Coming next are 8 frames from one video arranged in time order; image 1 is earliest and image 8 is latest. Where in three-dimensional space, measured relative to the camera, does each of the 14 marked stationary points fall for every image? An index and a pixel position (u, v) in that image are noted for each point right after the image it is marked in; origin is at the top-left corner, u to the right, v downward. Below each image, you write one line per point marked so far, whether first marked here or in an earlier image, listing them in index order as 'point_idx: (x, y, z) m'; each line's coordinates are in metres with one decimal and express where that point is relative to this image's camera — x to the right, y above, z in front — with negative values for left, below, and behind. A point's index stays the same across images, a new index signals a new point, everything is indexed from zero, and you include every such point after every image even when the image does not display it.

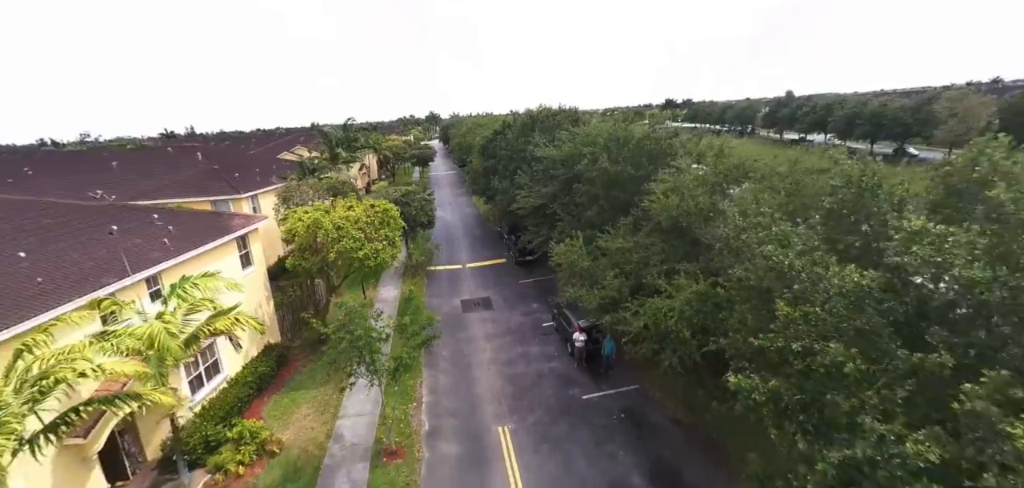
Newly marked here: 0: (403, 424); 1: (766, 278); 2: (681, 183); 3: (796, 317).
0: (-3.3, -5.4, +13.1) m
1: (+4.0, -0.5, +6.9) m
2: (+4.4, +1.7, +11.8) m
3: (+3.9, -1.0, +6.1) m
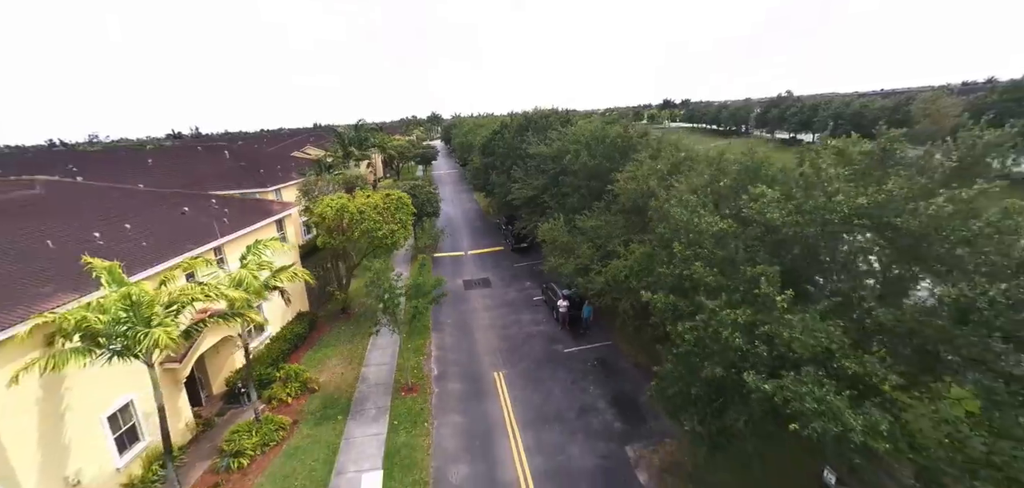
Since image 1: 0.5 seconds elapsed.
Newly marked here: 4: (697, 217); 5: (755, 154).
0: (-3.5, -4.6, +16.1) m
1: (+3.7, +0.3, +9.9) m
2: (+4.2, +2.5, +14.7) m
3: (+3.6, -0.2, +9.0) m
4: (+3.9, +0.6, +9.4) m
5: (+6.2, +2.4, +11.3) m
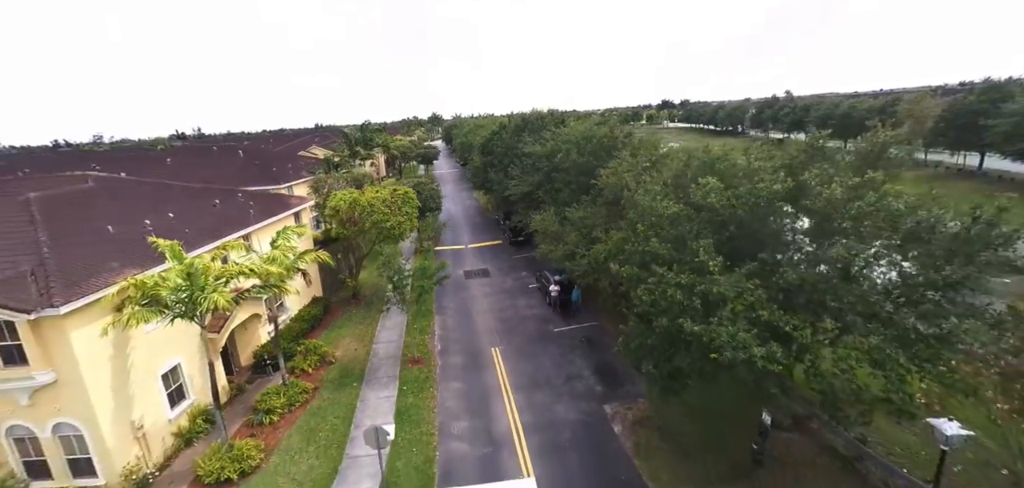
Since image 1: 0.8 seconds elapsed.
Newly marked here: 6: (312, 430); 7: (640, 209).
0: (-3.7, -4.2, +18.0) m
1: (+3.5, +0.8, +11.8) m
2: (+4.0, +3.0, +16.6) m
3: (+3.4, +0.3, +10.9) m
4: (+3.7, +1.0, +11.2) m
5: (+6.0, +2.8, +13.1) m
6: (-6.1, -5.6, +13.4) m
7: (+3.5, +1.0, +12.0) m
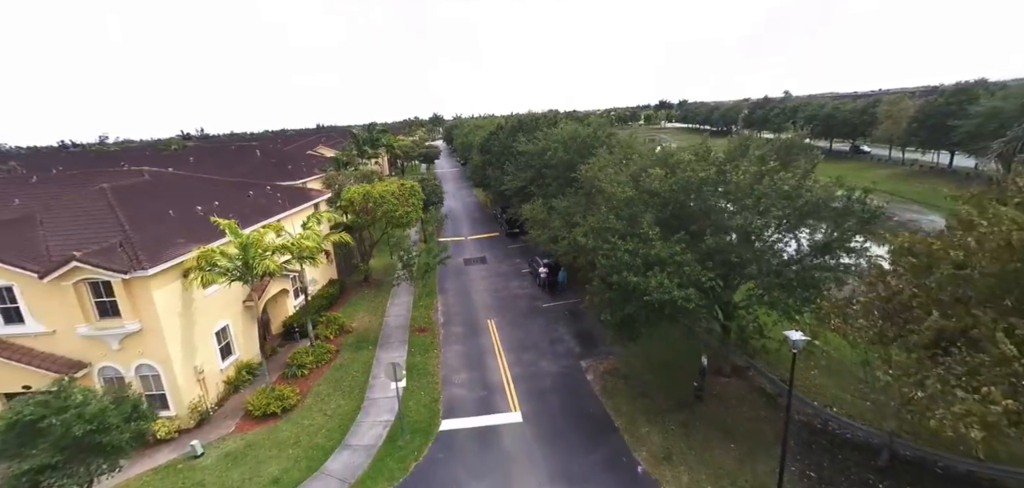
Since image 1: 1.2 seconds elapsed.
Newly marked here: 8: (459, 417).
0: (-4.0, -3.5, +20.7) m
1: (+3.2, +1.4, +14.5) m
2: (+3.7, +3.6, +19.3) m
3: (+3.1, +0.9, +13.6) m
4: (+3.4, +1.7, +14.0) m
5: (+5.7, +3.5, +15.8) m
6: (-6.4, -5.0, +16.1) m
7: (+3.1, +1.6, +14.7) m
8: (-1.7, -5.5, +14.1) m
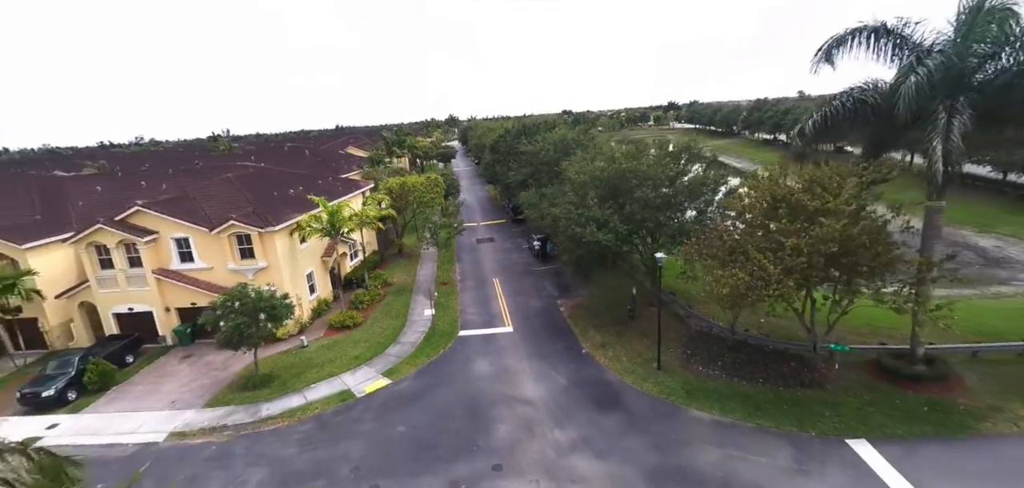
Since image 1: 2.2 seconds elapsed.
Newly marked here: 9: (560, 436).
0: (-4.1, -2.1, +27.7) m
1: (+2.9, +2.8, +21.2) m
2: (+3.6, +5.1, +26.1) m
3: (+2.9, +2.3, +20.4) m
4: (+3.2, +3.1, +20.7) m
5: (+5.5, +4.9, +22.5) m
6: (-6.6, -3.5, +23.2) m
7: (+2.9, +3.0, +21.4) m
8: (-2.0, -4.1, +21.0) m
9: (+1.5, -5.8, +13.3) m
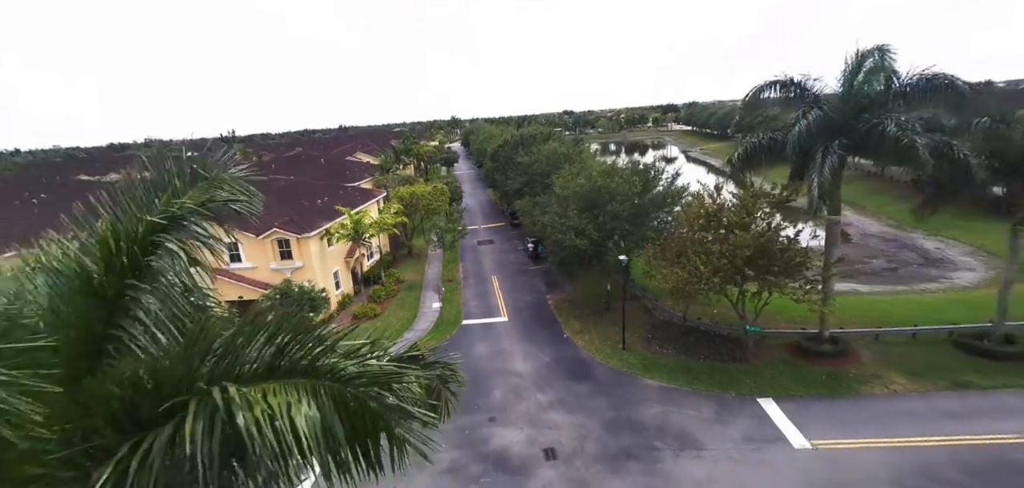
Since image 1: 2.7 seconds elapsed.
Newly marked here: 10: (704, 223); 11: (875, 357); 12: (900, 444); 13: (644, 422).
0: (-4.3, -2.2, +31.6) m
1: (+2.7, +2.7, +25.1) m
2: (+3.4, +4.9, +30.0) m
3: (+2.6, +2.2, +24.3) m
4: (+2.9, +2.9, +24.6) m
5: (+5.2, +4.7, +26.4) m
6: (-6.9, -3.7, +27.2) m
7: (+2.7, +2.9, +25.3) m
8: (-2.3, -4.3, +24.9) m
9: (+1.1, -6.0, +17.2) m
10: (+7.8, +0.9, +18.0) m
11: (+14.9, -4.6, +18.0) m
12: (+12.1, -6.2, +13.8) m
13: (+4.6, -6.2, +15.4) m
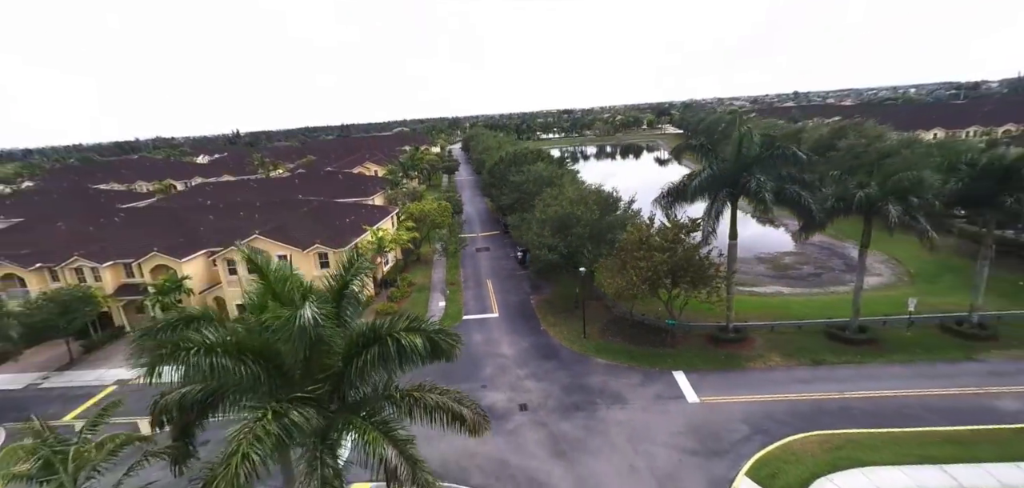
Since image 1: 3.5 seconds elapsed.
0: (-5.0, -3.0, +38.2) m
1: (+2.0, +1.8, +31.7) m
2: (+2.7, +4.1, +36.5) m
3: (+1.9, +1.3, +30.8) m
4: (+2.2, +2.1, +31.2) m
5: (+4.5, +3.9, +32.9) m
6: (-7.6, -4.5, +33.8) m
7: (+2.0, +2.0, +31.9) m
8: (-3.0, -5.1, +31.5) m
9: (+0.4, -6.9, +23.8) m
10: (+7.1, 0.0, +24.5) m
11: (+14.1, -5.5, +24.6) m
12: (+11.4, -7.1, +20.4) m
13: (+3.9, -7.1, +22.0) m
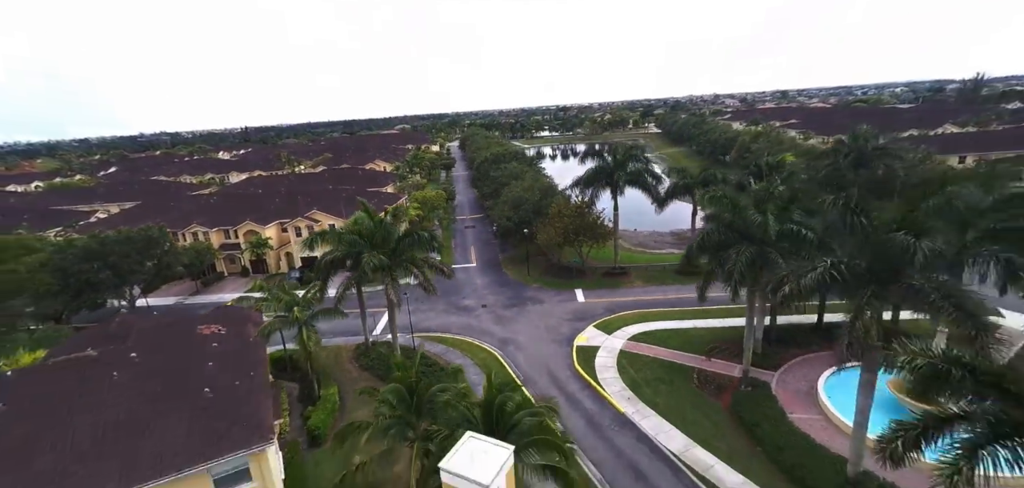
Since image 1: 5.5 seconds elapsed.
0: (-7.8, -0.2, +53.3) m
1: (-0.8, +4.6, +46.7) m
2: (-0.1, +6.9, +51.5) m
3: (-0.9, +4.1, +45.9) m
4: (-0.6, +4.9, +46.2) m
5: (+1.7, +6.6, +47.9) m
6: (-10.4, -1.7, +48.9) m
7: (-0.8, +4.8, +46.9) m
8: (-5.8, -2.3, +46.6) m
9: (-2.4, -4.2, +39.0) m
10: (+4.3, +2.7, +39.6) m
11: (+11.3, -2.8, +39.7) m
12: (+8.6, -4.5, +35.5) m
13: (+1.1, -4.4, +37.2) m
